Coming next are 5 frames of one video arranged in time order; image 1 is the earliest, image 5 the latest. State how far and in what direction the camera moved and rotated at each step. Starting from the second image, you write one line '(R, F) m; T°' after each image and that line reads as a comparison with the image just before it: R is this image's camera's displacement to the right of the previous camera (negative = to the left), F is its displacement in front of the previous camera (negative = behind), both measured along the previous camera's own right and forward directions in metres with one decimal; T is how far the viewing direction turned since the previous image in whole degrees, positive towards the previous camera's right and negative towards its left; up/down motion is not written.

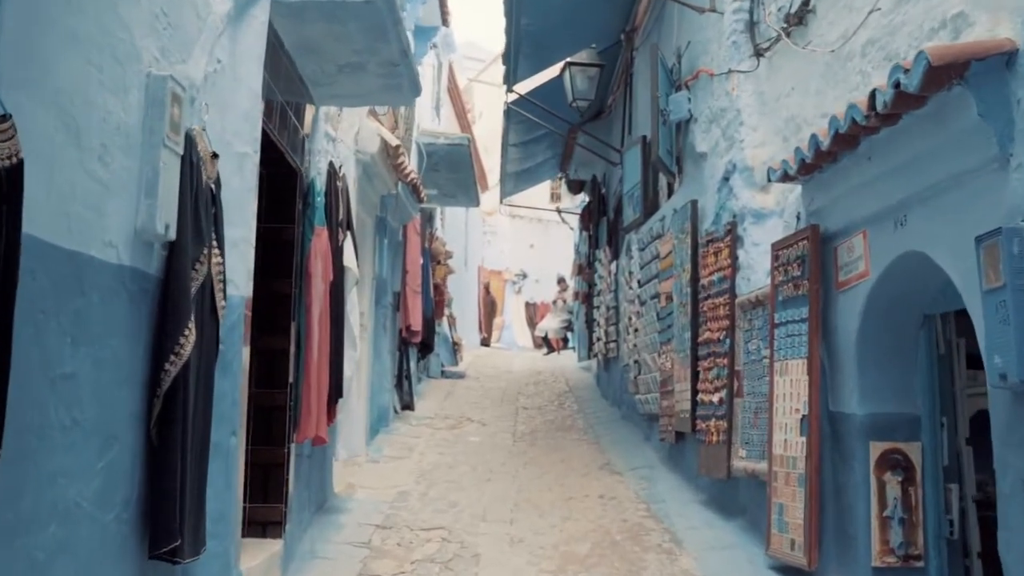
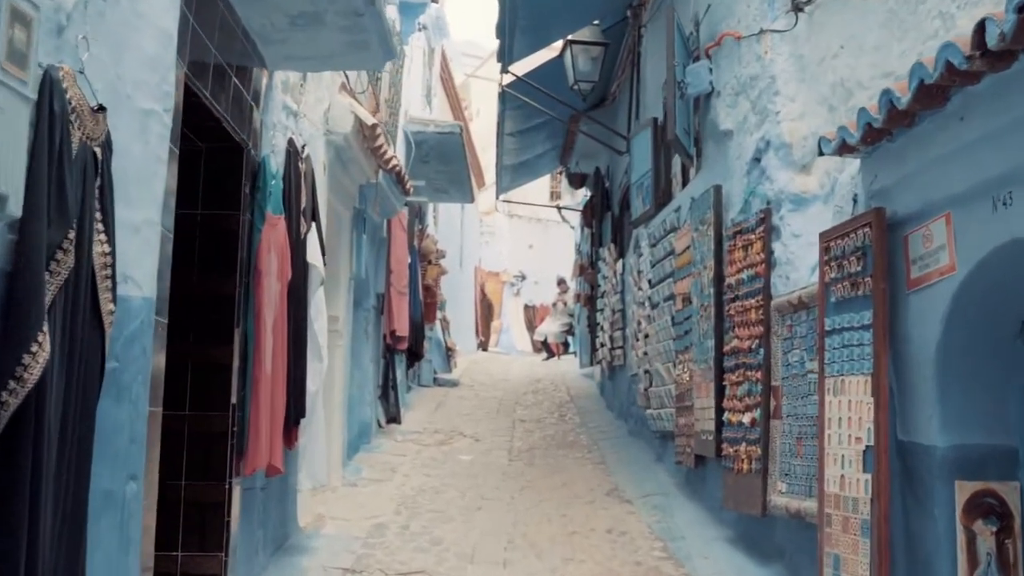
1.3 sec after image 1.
(+0.1, +1.0) m; 0°
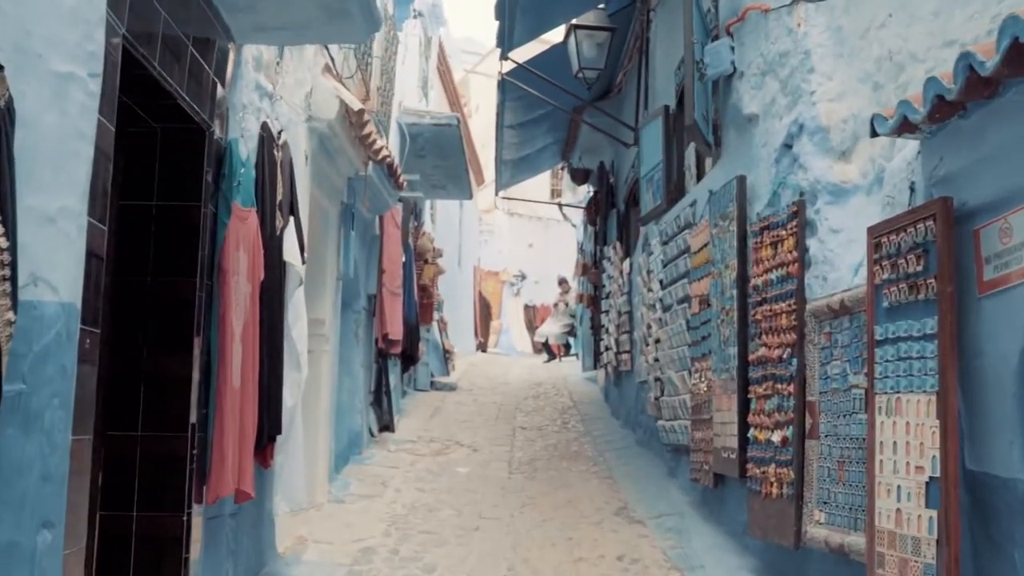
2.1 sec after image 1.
(0.0, +0.6) m; 0°
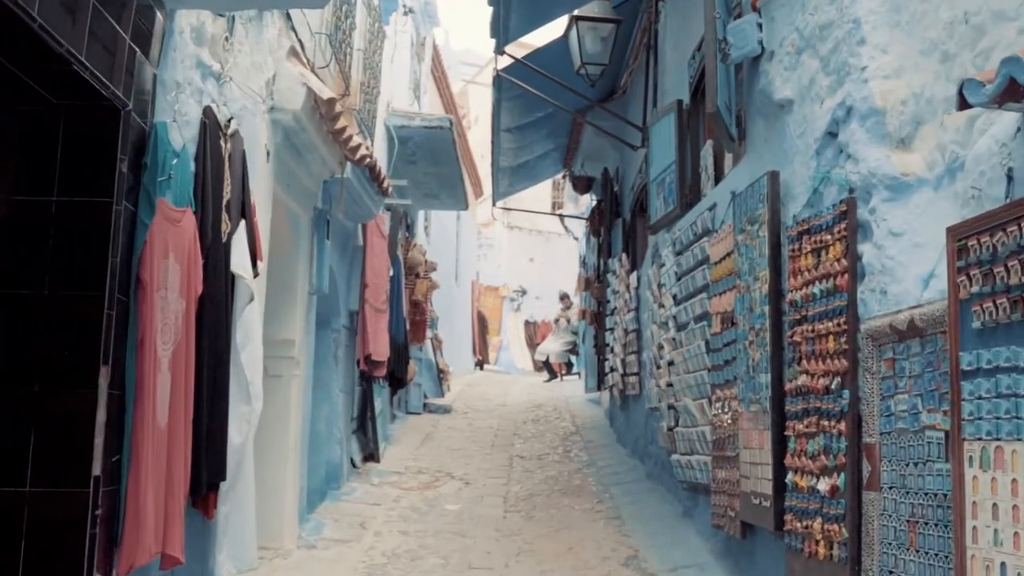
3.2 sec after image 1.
(+0.1, +0.8) m; 0°
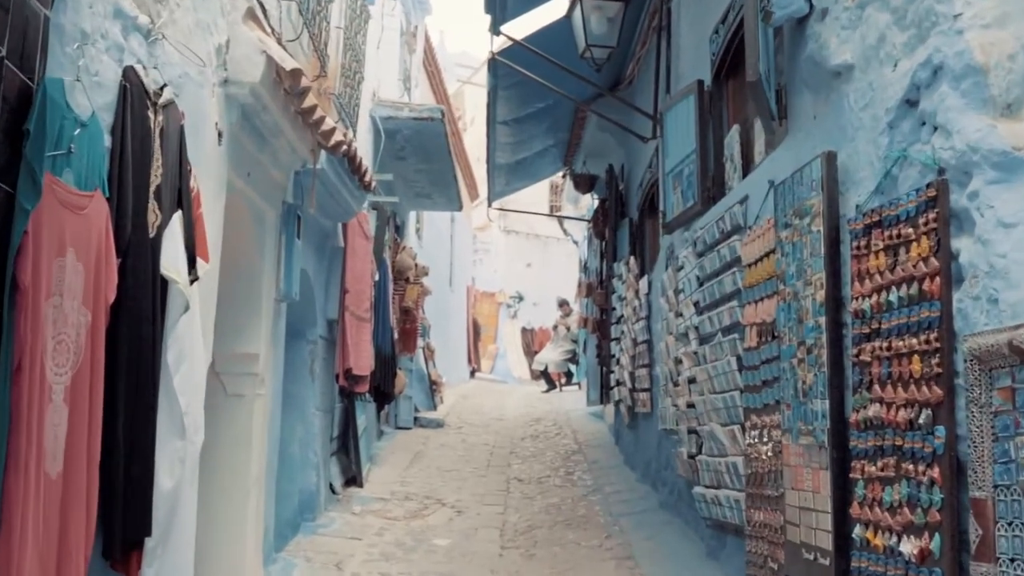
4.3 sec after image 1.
(0.0, +0.8) m; 0°
